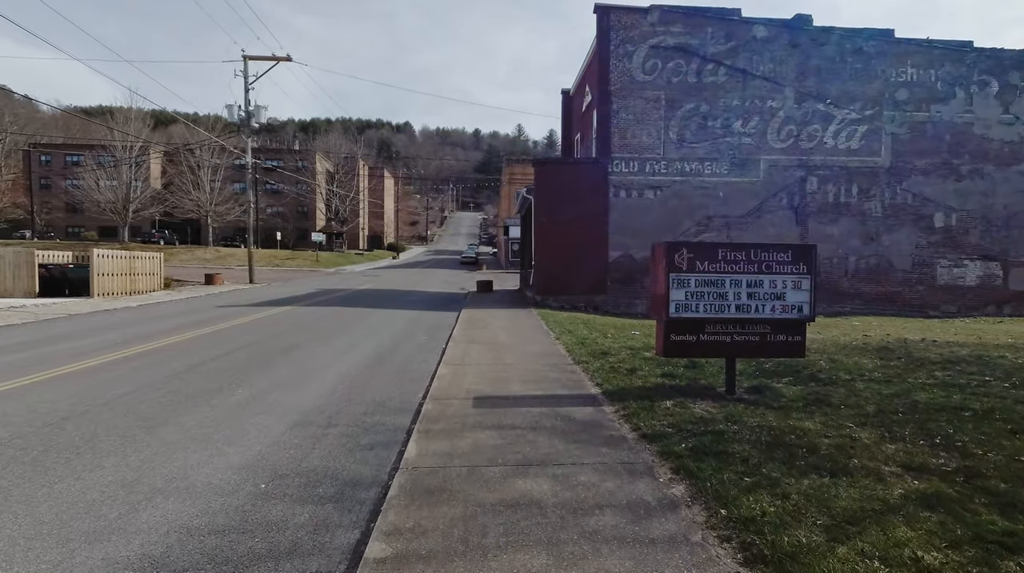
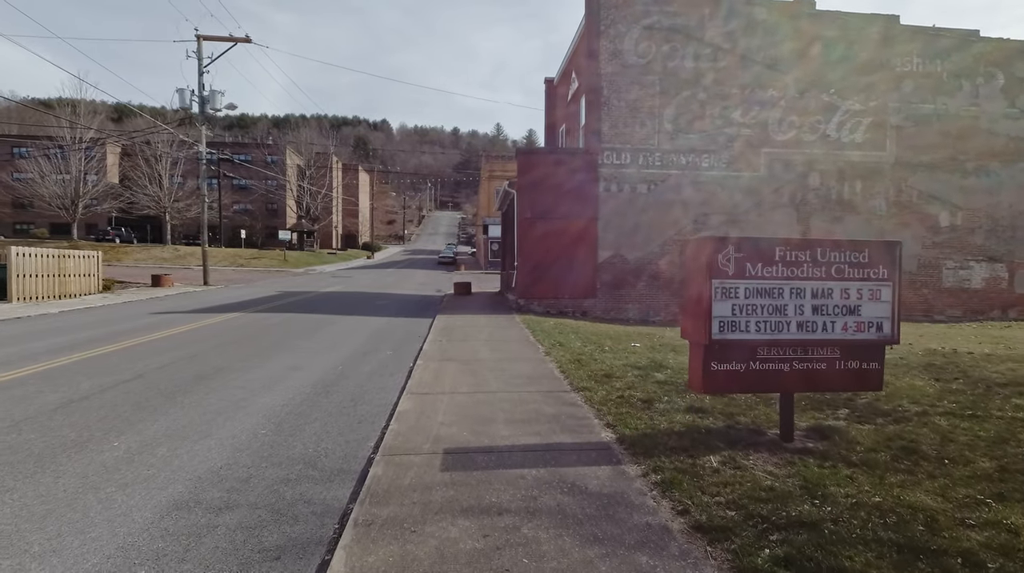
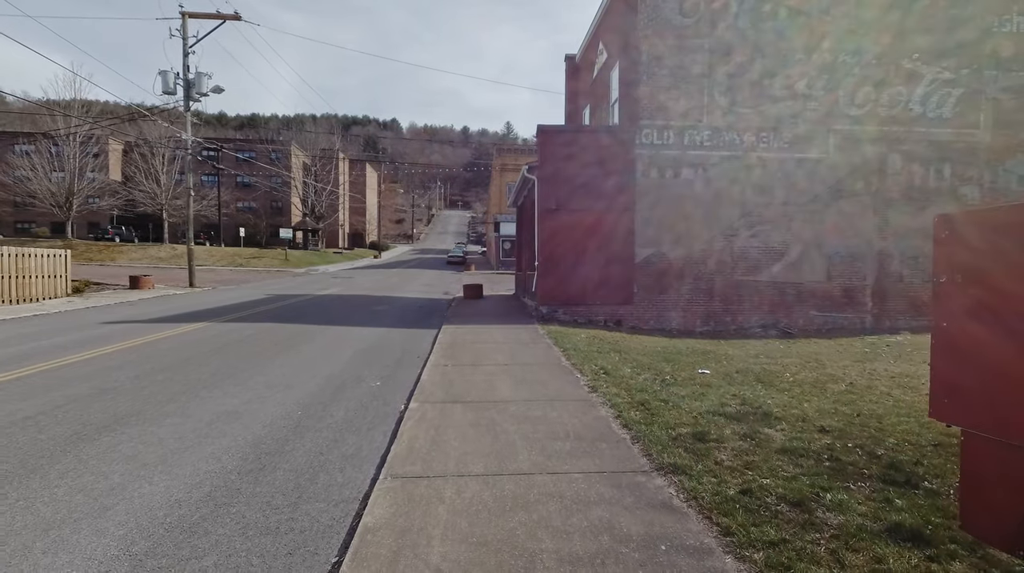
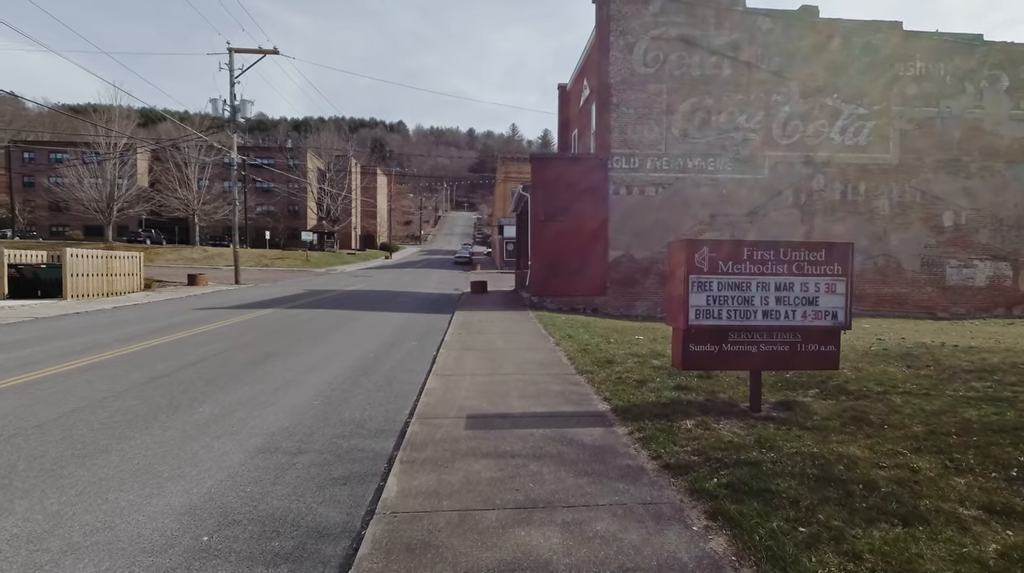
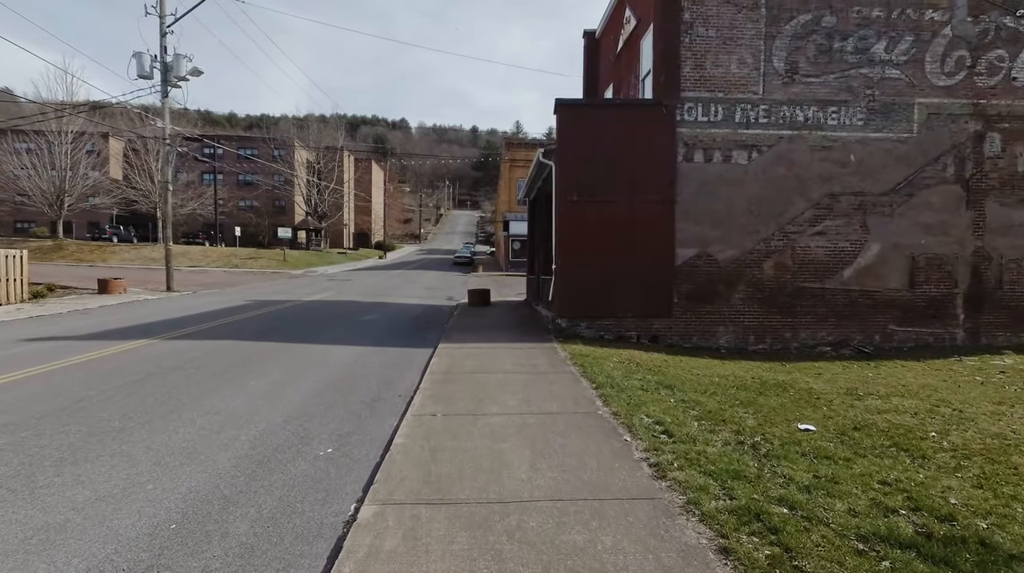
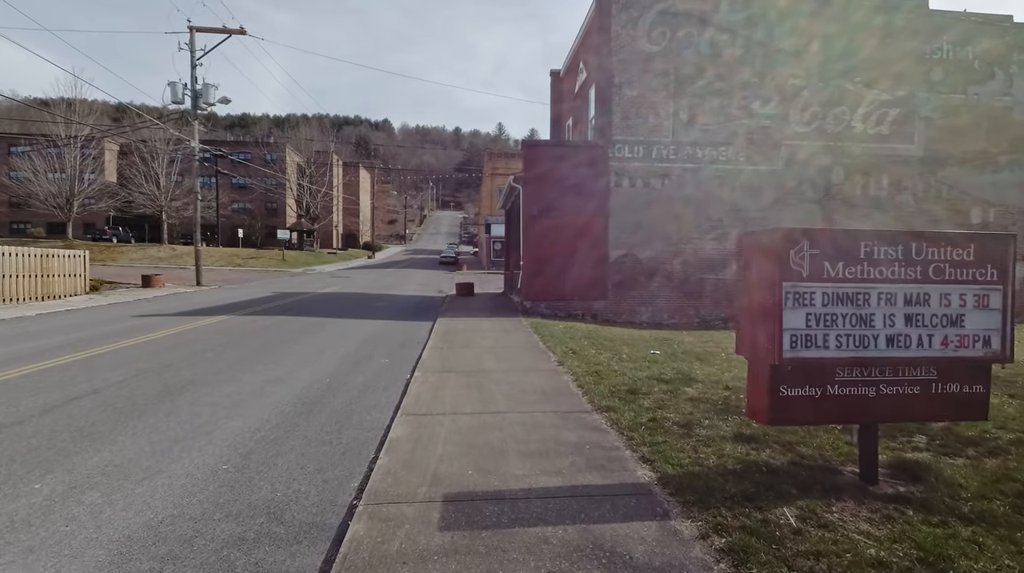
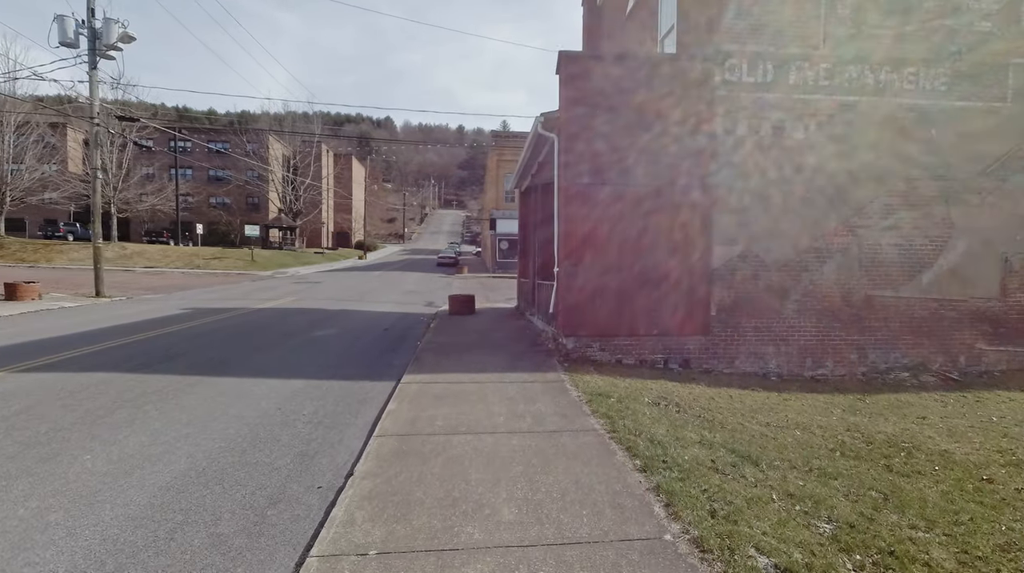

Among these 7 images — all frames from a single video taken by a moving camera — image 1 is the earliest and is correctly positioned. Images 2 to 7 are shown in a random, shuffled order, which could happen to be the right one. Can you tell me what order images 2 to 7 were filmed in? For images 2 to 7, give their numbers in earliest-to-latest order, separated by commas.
4, 2, 6, 3, 5, 7
